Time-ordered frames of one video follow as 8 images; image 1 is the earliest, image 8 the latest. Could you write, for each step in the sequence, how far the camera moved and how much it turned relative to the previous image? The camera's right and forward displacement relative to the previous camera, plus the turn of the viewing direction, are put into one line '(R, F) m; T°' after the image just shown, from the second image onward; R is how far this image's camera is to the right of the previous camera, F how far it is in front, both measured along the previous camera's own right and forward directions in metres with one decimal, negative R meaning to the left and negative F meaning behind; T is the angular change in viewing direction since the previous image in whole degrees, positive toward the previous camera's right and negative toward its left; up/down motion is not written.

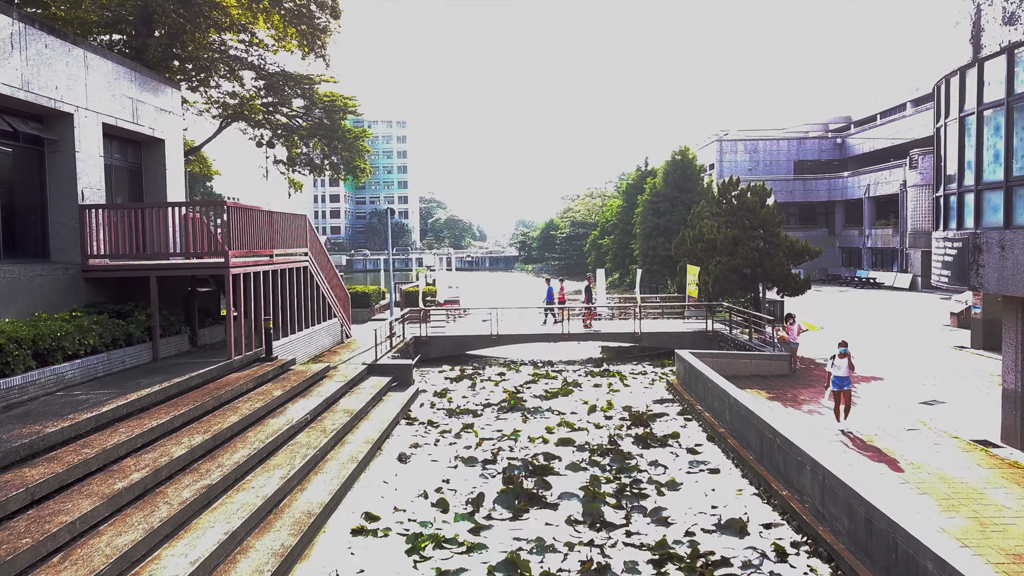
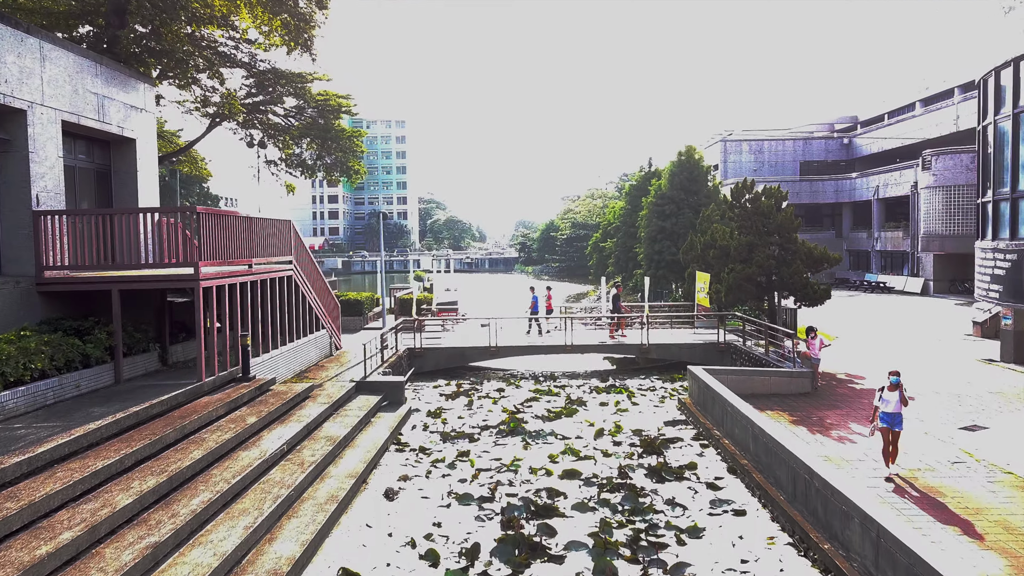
(0.0, +1.0) m; 0°
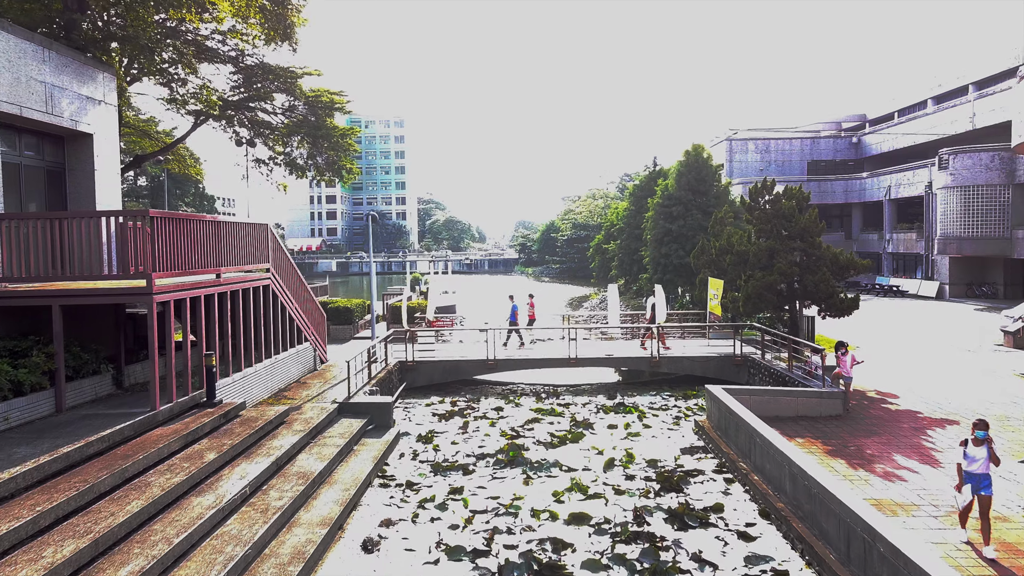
(0.0, +1.3) m; 0°
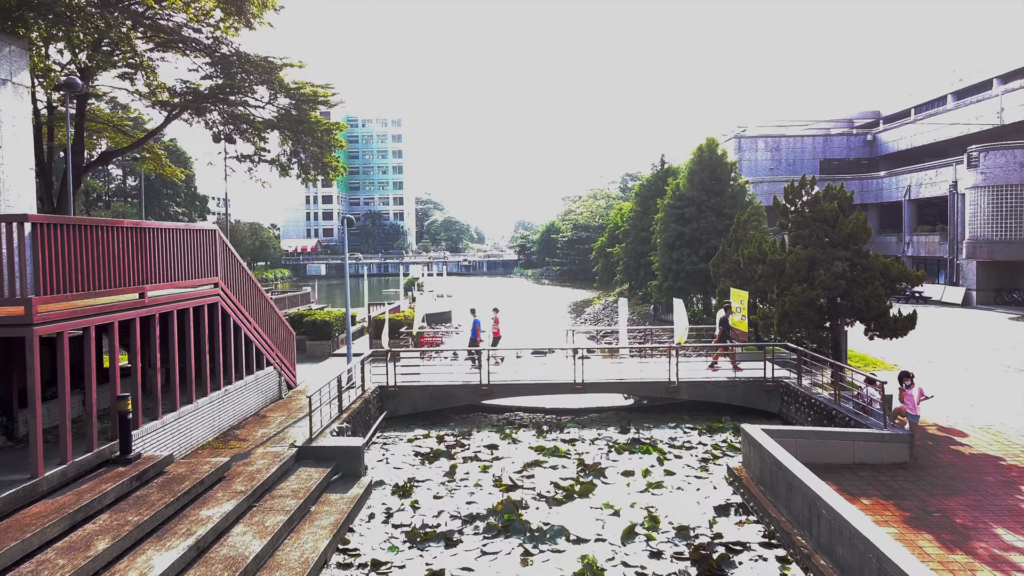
(+0.1, +2.1) m; 0°
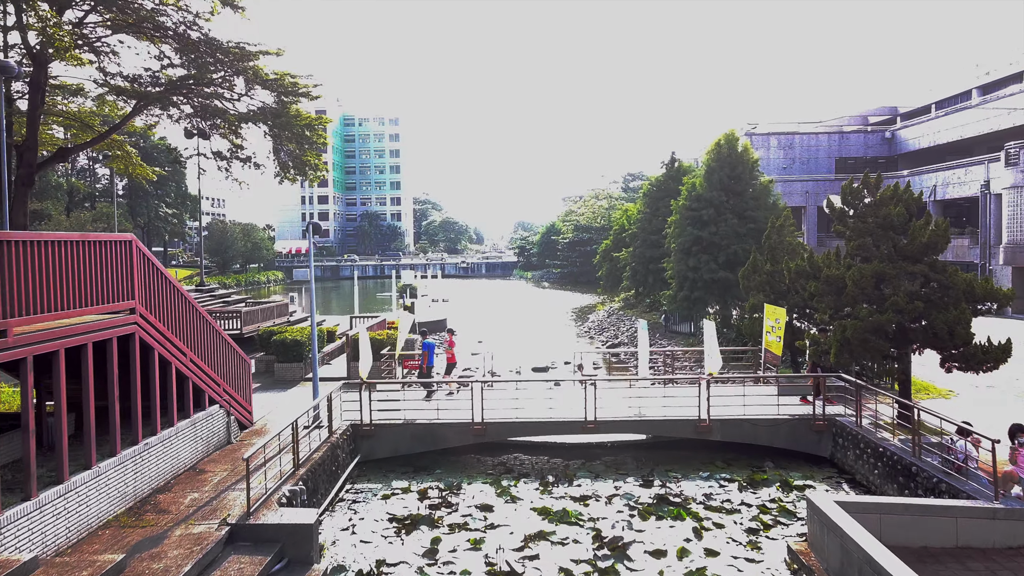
(0.0, +2.3) m; 0°
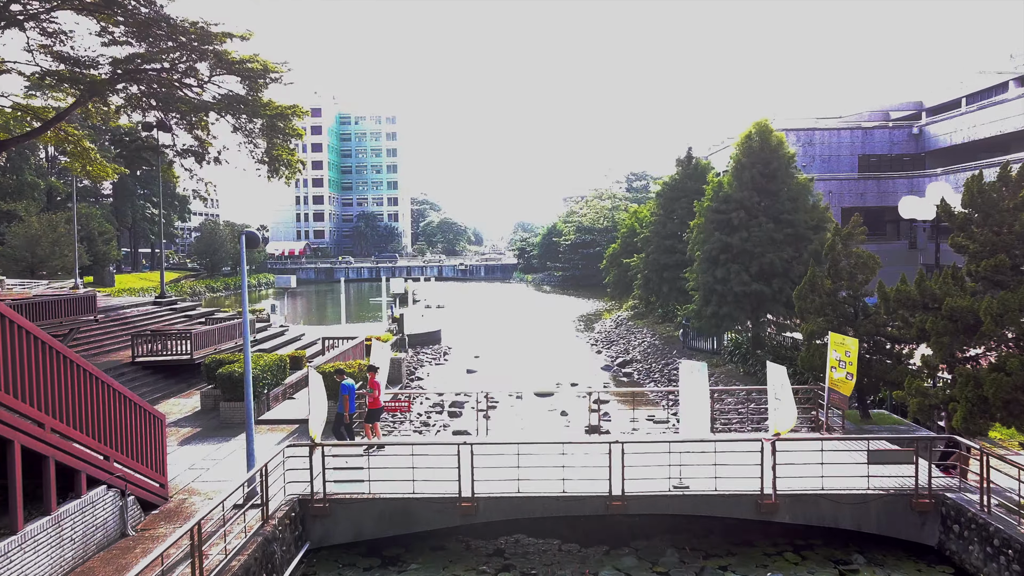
(0.0, +2.9) m; 0°
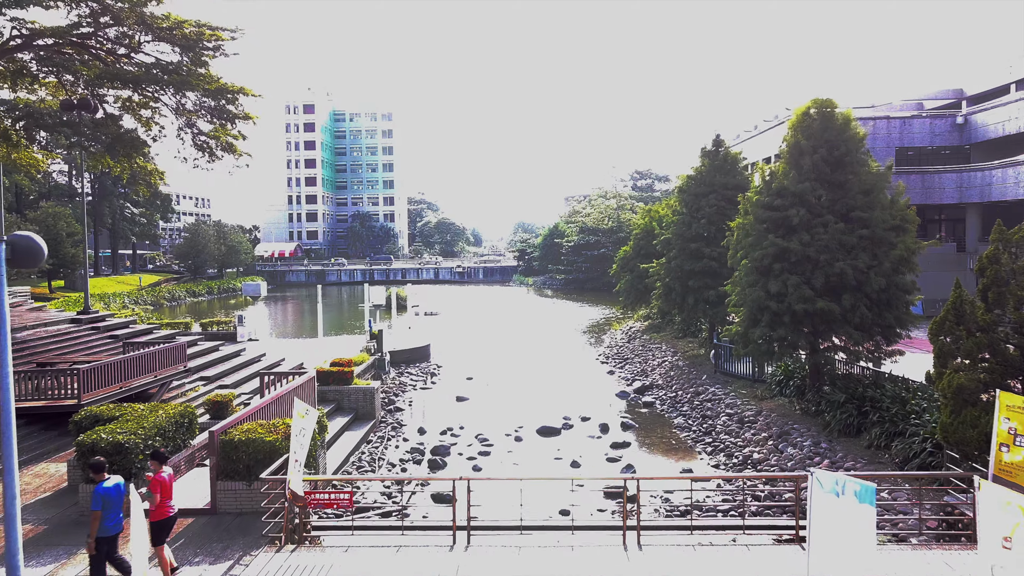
(+0.1, +4.0) m; 0°
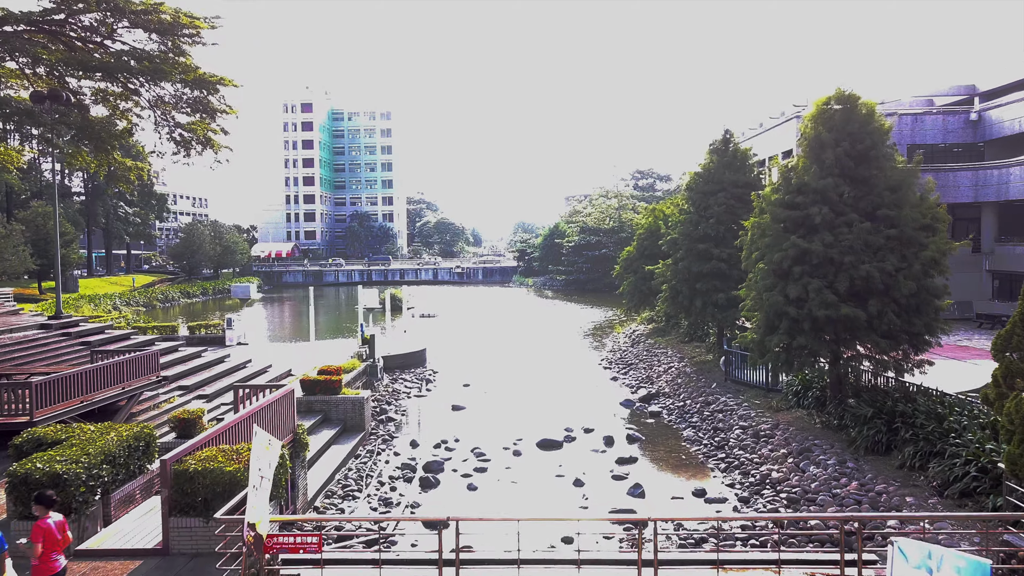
(+0.1, +1.1) m; 0°
